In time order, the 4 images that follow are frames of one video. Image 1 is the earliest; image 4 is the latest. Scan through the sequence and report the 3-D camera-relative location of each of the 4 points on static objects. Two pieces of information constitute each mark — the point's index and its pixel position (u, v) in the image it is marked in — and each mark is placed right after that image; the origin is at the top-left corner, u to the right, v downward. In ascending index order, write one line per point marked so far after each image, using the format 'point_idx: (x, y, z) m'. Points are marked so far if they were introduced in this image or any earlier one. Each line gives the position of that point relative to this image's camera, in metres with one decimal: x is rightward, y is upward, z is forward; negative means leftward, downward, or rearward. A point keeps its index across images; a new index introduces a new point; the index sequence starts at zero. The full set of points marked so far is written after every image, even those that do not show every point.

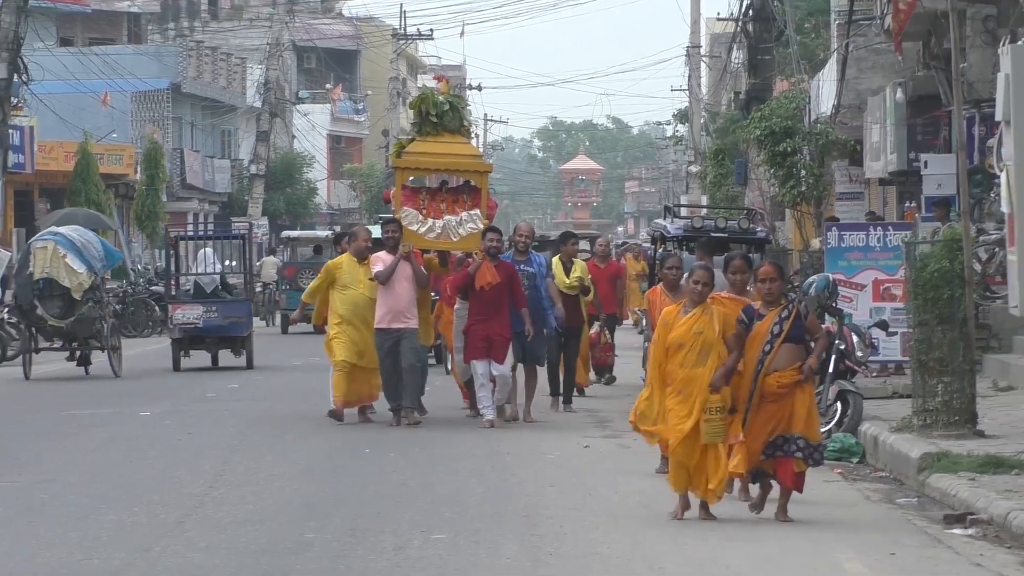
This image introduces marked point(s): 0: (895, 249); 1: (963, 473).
0: (+4.0, +0.4, +14.5) m
1: (+3.0, -1.2, +9.2) m
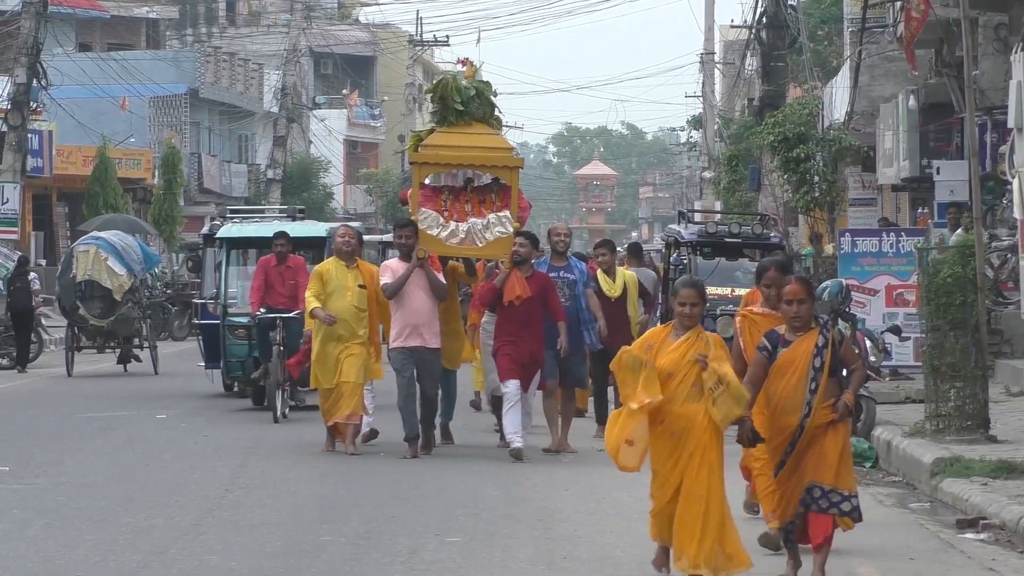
0: (+4.1, +0.3, +14.5) m
1: (+3.1, -1.3, +9.2) m
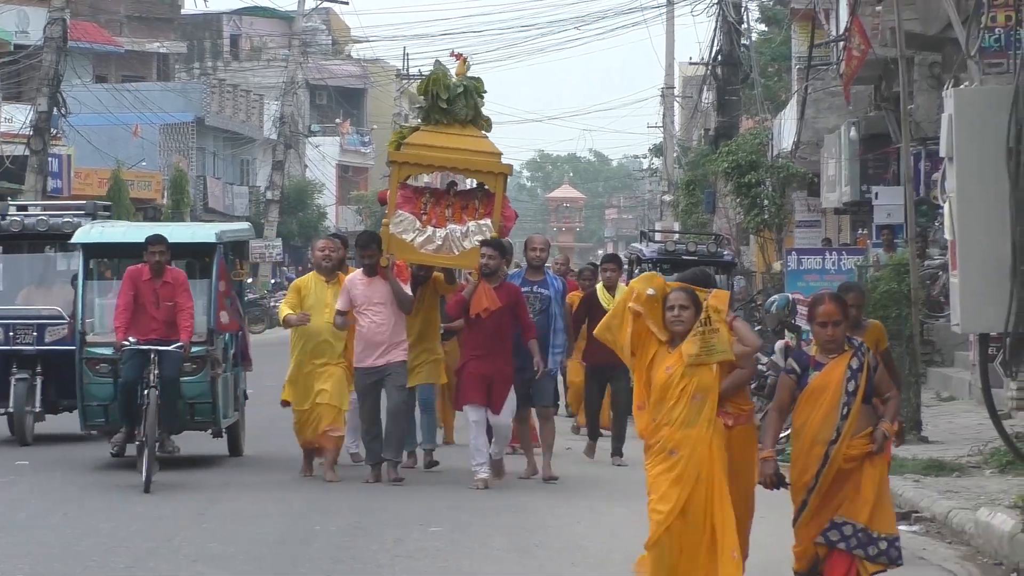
0: (+3.9, +0.2, +15.5) m
1: (+2.9, -1.4, +10.1) m
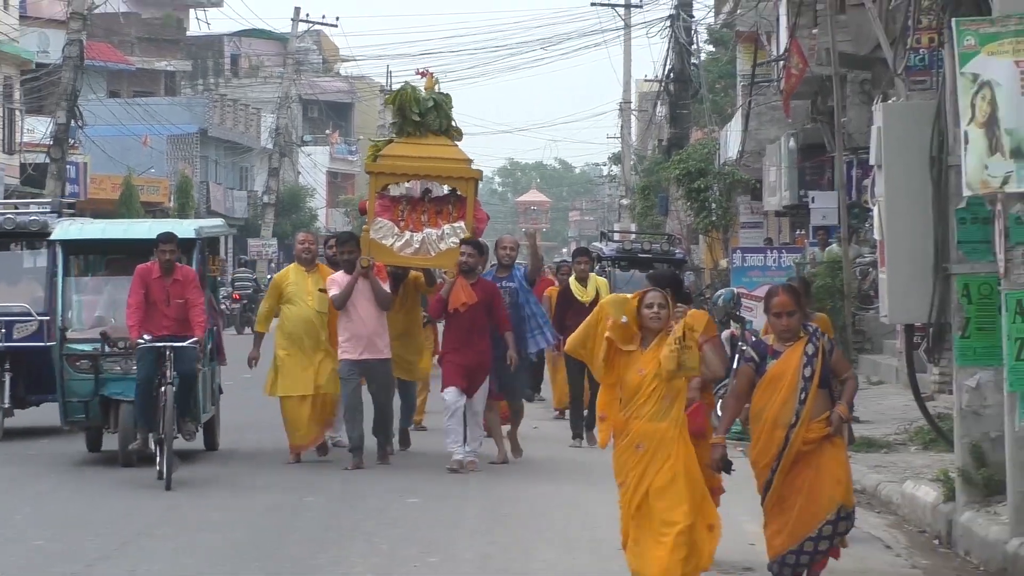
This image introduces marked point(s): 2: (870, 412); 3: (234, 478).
0: (+3.6, +0.2, +16.6) m
1: (+2.7, -1.3, +11.2) m
2: (+3.6, -1.2, +13.2) m
3: (-2.3, -1.4, +11.3) m
